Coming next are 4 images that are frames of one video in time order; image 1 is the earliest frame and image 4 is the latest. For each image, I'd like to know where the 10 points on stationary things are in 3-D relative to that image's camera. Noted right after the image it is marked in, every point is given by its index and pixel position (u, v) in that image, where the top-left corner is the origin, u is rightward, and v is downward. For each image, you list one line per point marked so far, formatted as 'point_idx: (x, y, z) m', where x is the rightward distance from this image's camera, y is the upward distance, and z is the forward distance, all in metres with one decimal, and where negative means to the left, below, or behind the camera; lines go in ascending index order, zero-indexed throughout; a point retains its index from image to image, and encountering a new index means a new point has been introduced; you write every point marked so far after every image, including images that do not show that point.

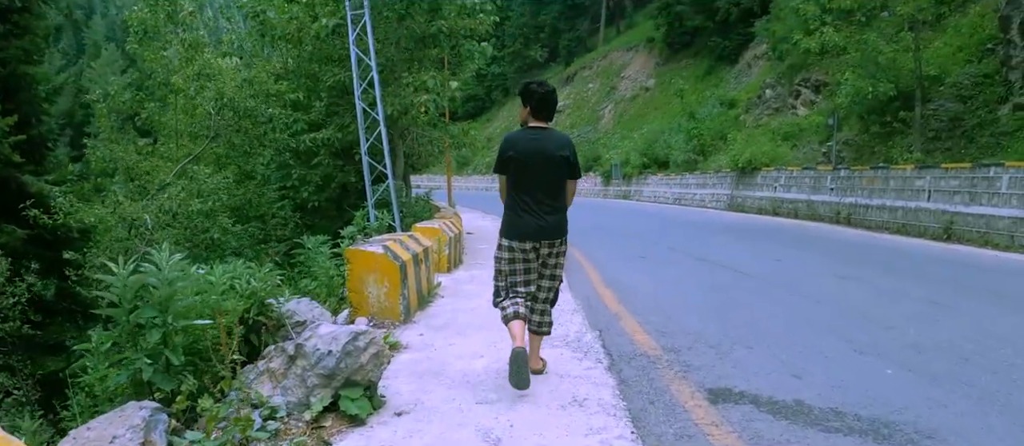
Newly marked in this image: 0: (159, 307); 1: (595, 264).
0: (-2.1, -0.5, +3.9) m
1: (+1.2, -0.6, +10.0) m
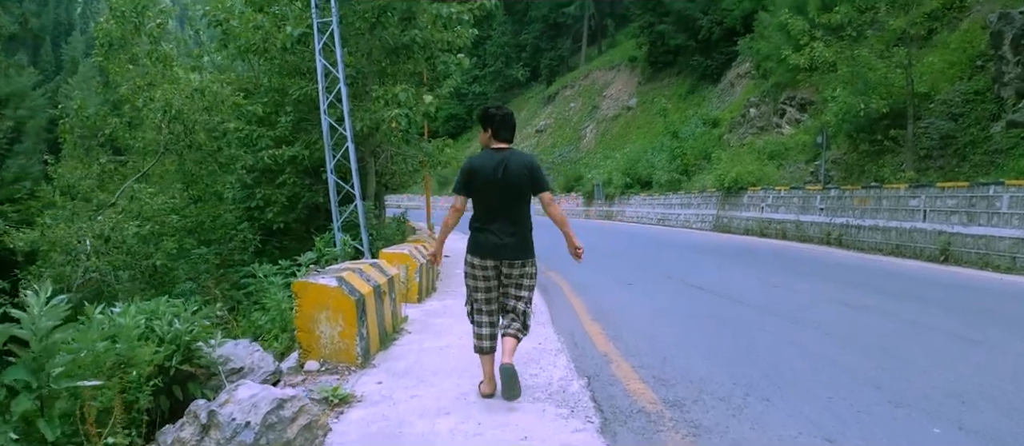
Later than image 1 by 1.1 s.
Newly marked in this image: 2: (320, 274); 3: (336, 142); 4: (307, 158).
0: (-2.3, -0.7, +3.1) m
1: (+0.9, -0.9, +9.3) m
2: (-1.5, -0.4, +5.1) m
3: (-3.0, +1.4, +10.9) m
4: (-3.7, +1.2, +11.8) m
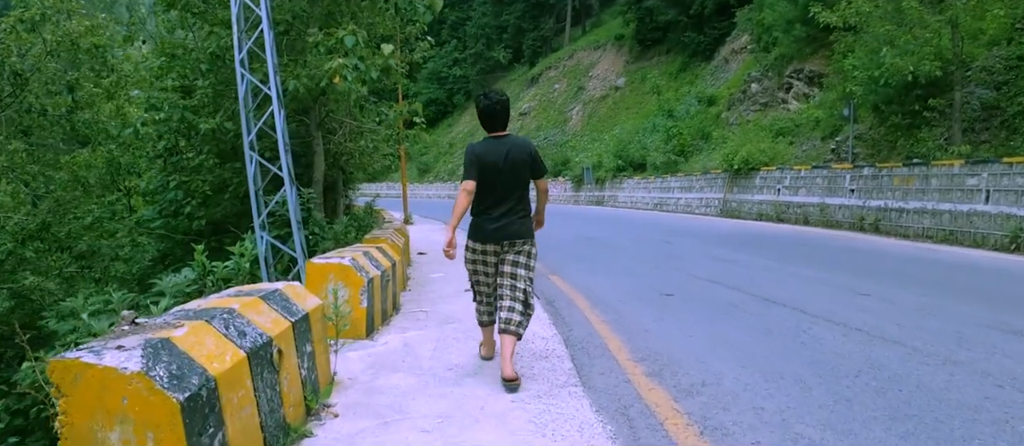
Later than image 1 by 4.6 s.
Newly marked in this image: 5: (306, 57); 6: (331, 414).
0: (-2.2, -0.7, +0.4) m
1: (+0.9, -0.8, +6.7) m
2: (-1.5, -0.4, +2.5) m
3: (-3.1, +1.4, +8.2) m
4: (-3.9, +1.3, +9.1) m
5: (-2.6, +2.1, +8.3) m
6: (-1.0, -1.0, +3.5) m
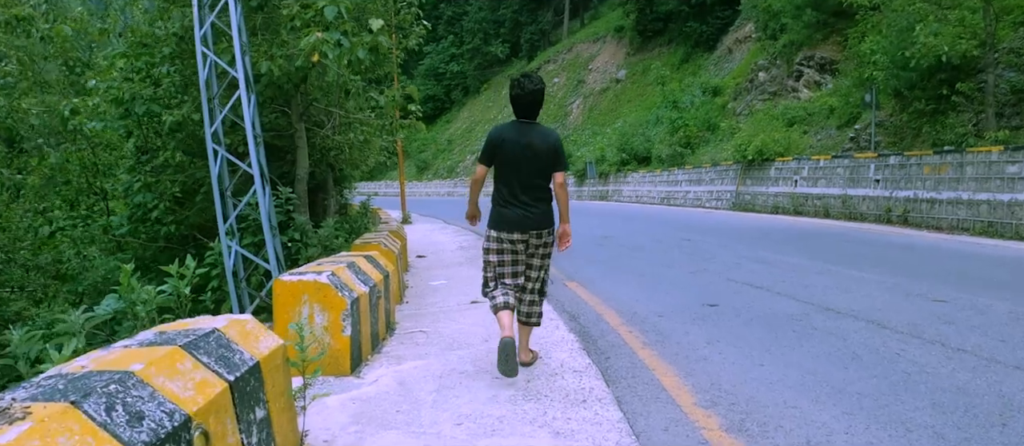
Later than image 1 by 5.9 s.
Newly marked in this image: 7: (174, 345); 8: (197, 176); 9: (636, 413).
0: (-2.0, -0.8, -0.6) m
1: (+1.0, -0.8, +5.7) m
2: (-1.3, -0.5, +1.5) m
3: (-3.0, +1.4, +7.2) m
4: (-3.8, +1.2, +8.1) m
5: (-2.5, +2.0, +7.3) m
6: (-0.8, -1.0, +2.5) m
7: (-1.1, -0.4, +2.2) m
8: (-4.0, +0.6, +8.4) m
9: (+0.6, -0.9, +3.2) m
